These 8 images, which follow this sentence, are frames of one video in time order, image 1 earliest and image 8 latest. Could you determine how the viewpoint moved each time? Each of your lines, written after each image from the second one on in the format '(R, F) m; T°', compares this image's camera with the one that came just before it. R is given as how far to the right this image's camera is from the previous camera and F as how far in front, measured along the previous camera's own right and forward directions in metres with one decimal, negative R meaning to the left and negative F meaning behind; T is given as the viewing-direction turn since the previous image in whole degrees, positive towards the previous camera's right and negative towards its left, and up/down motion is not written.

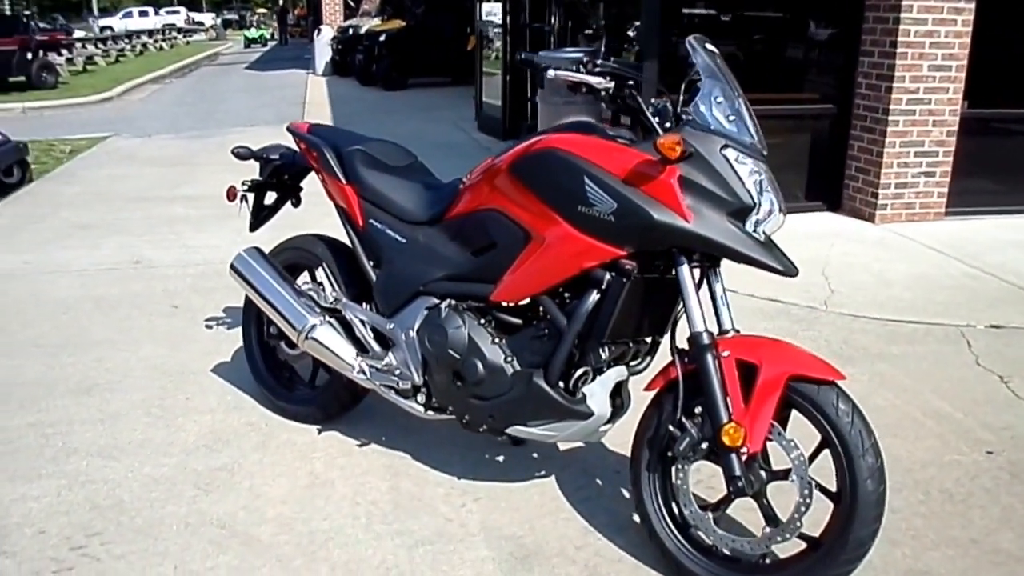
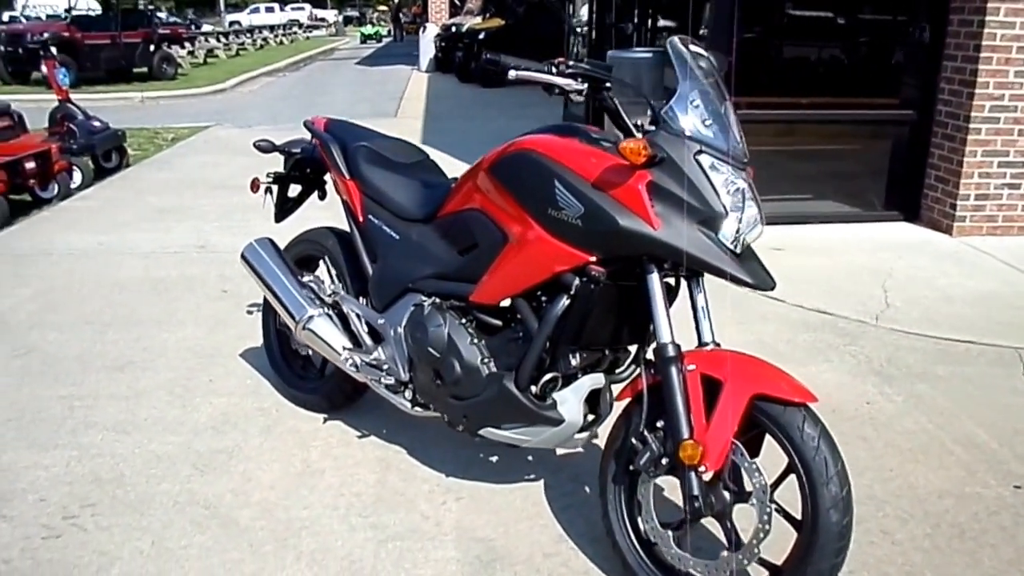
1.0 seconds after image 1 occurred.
(+0.5, +0.1) m; -7°
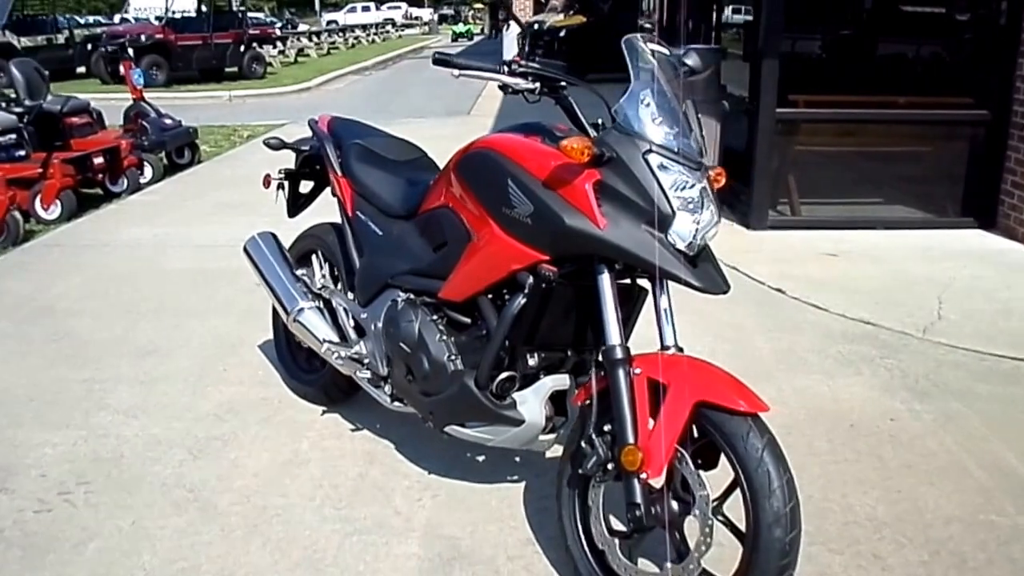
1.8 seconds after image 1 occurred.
(+0.5, 0.0) m; -7°
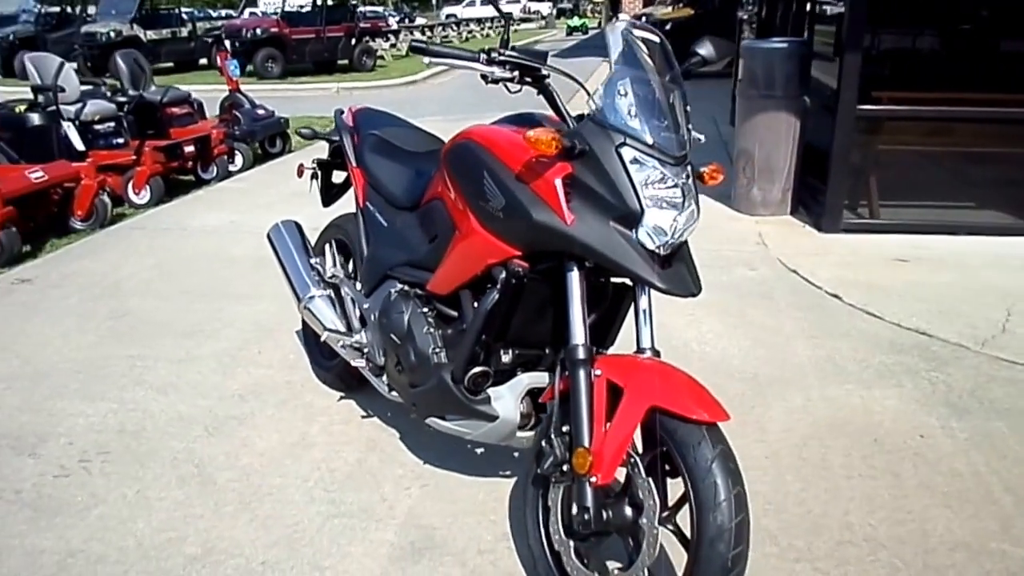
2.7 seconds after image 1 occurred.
(+0.5, 0.0) m; -8°
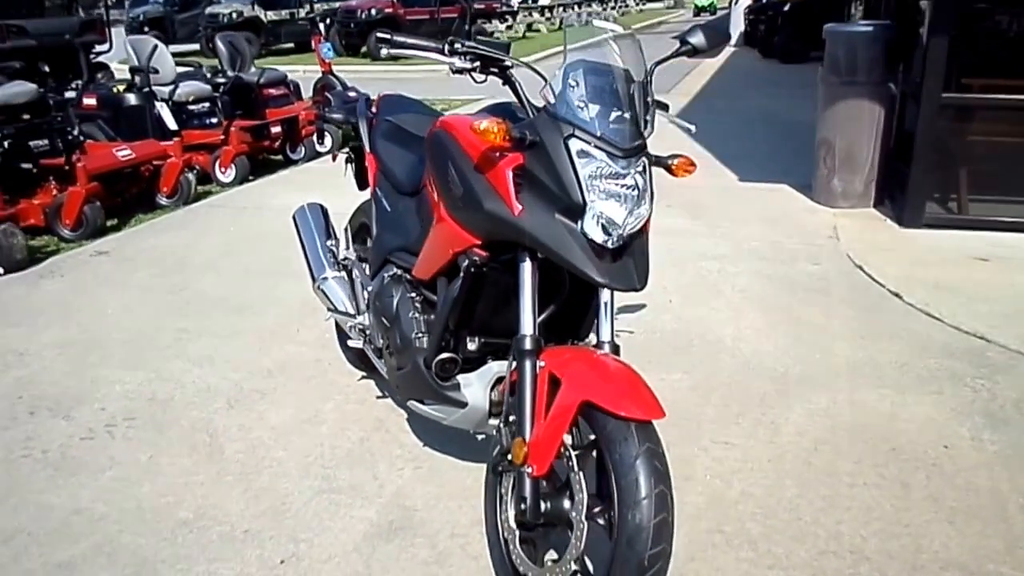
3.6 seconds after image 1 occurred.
(+0.5, 0.0) m; -8°
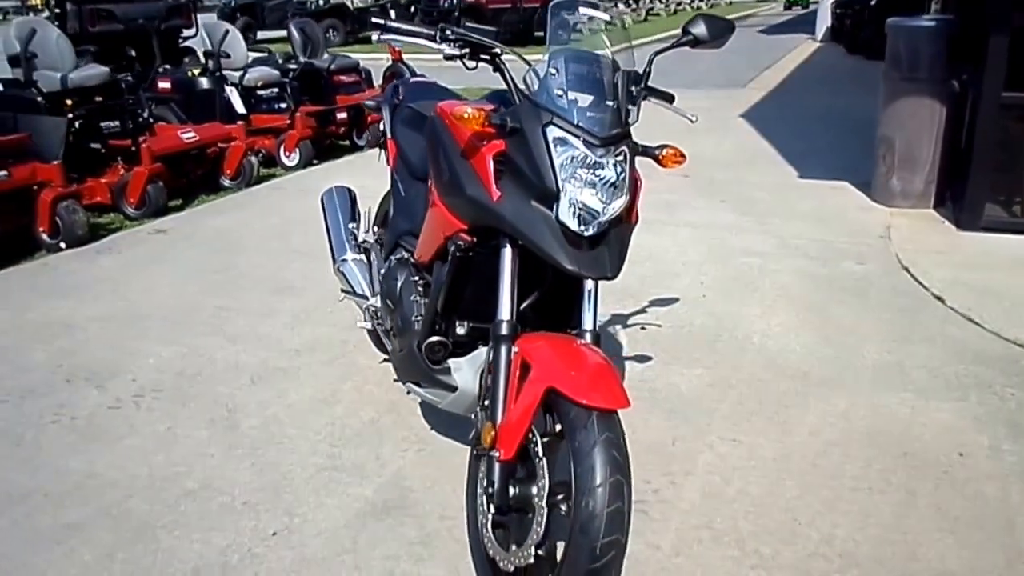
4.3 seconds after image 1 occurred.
(+0.3, 0.0) m; -5°
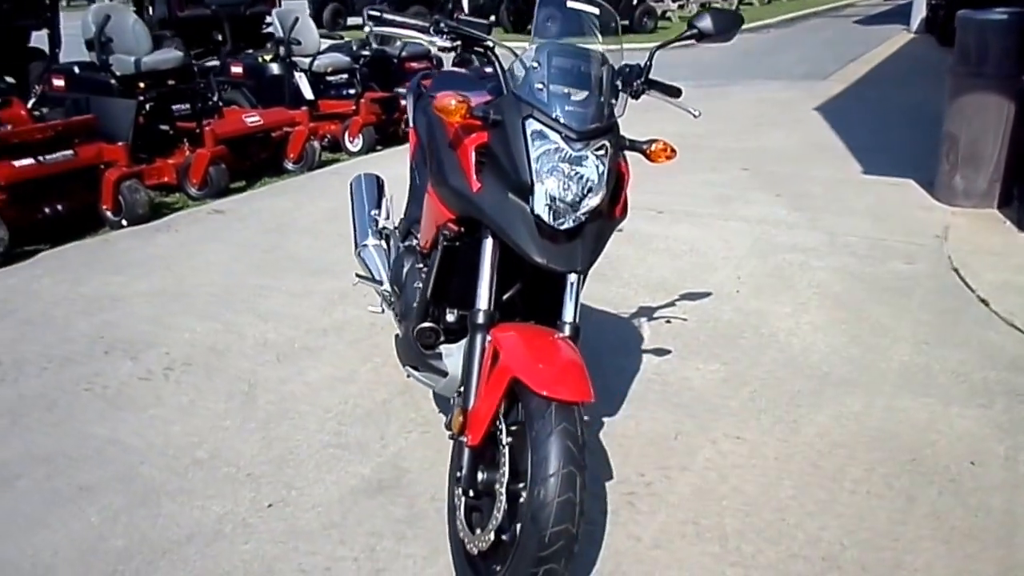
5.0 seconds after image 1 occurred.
(+0.3, 0.0) m; -6°
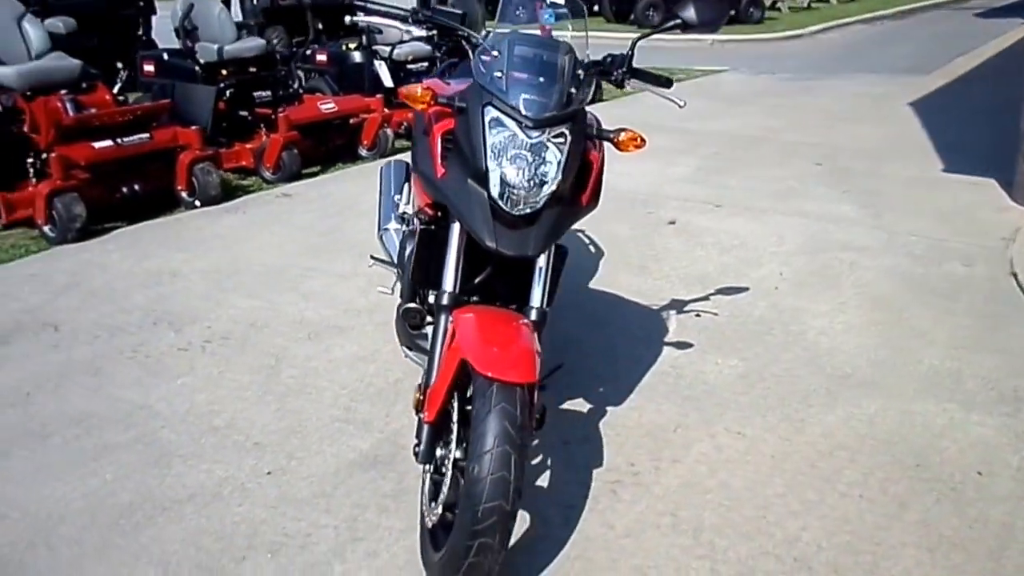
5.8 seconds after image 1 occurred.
(+0.4, 0.0) m; -7°
